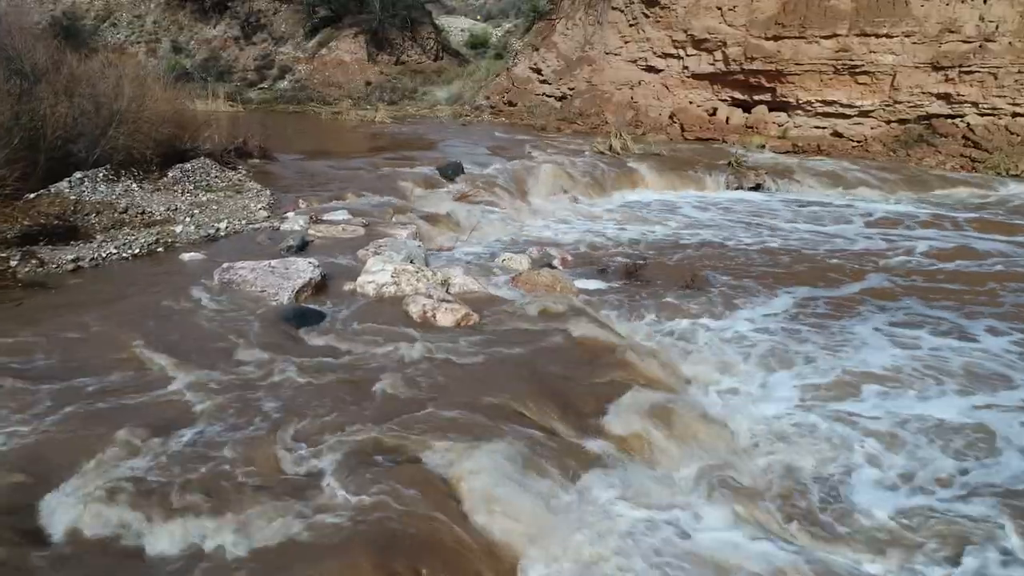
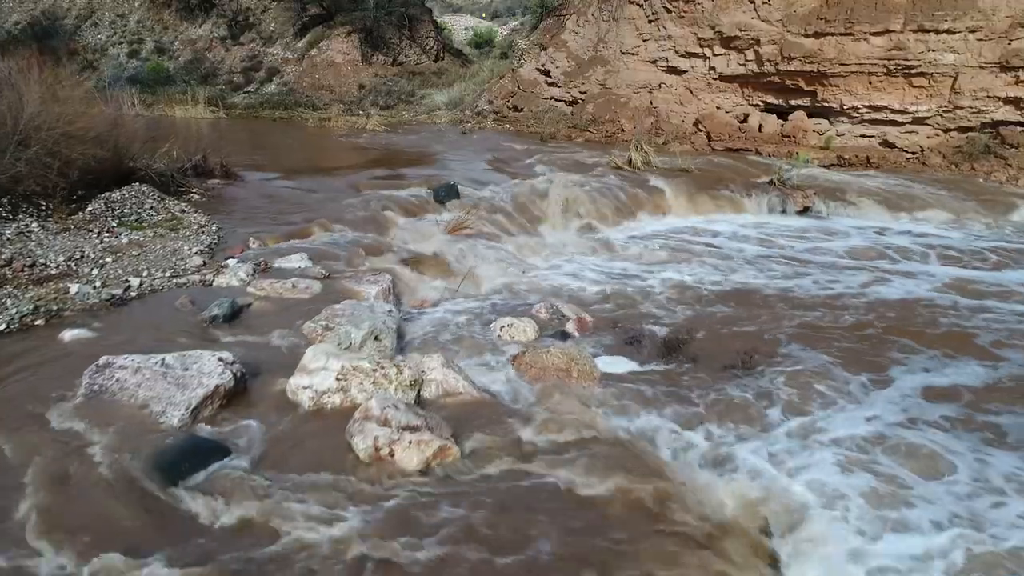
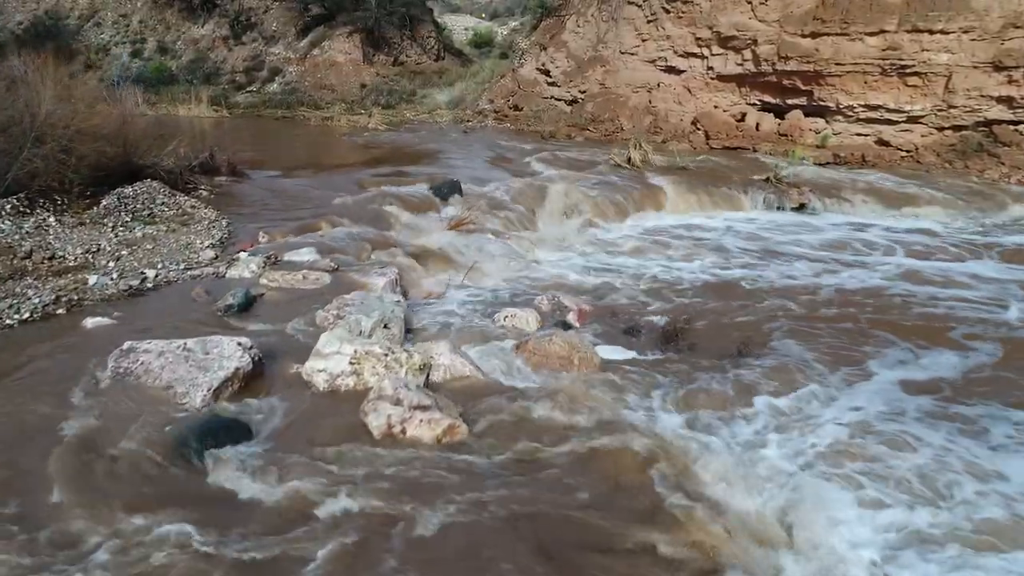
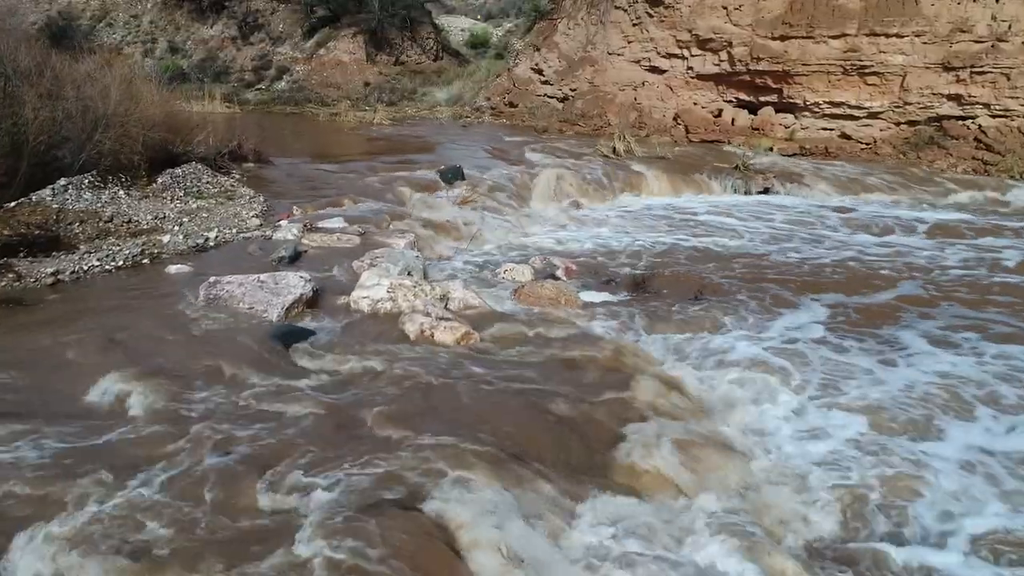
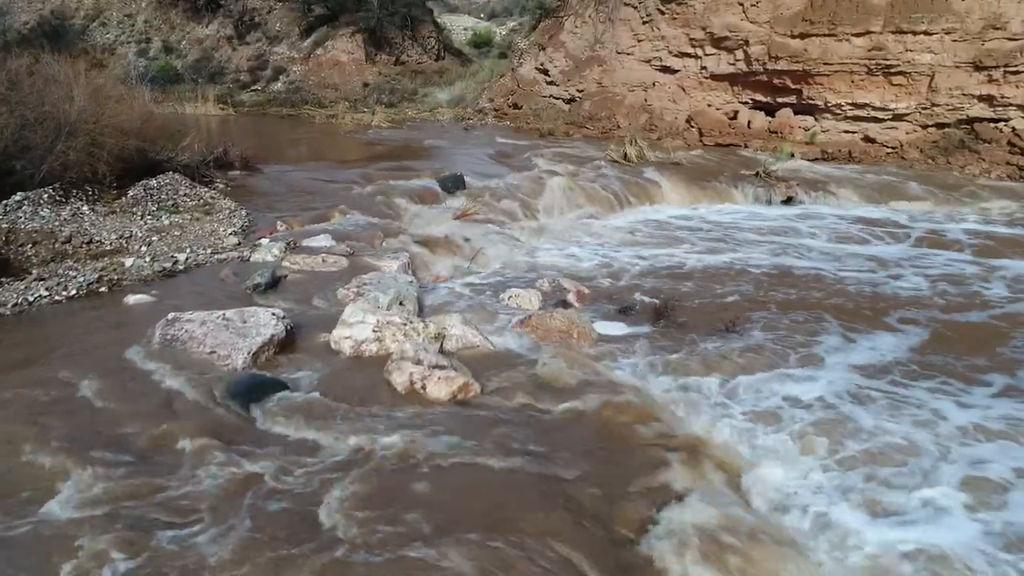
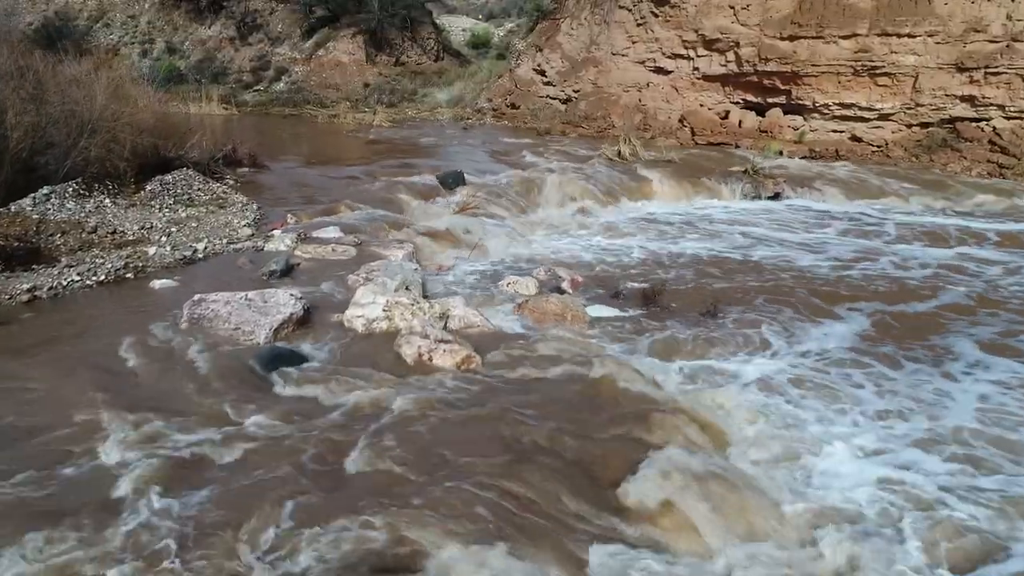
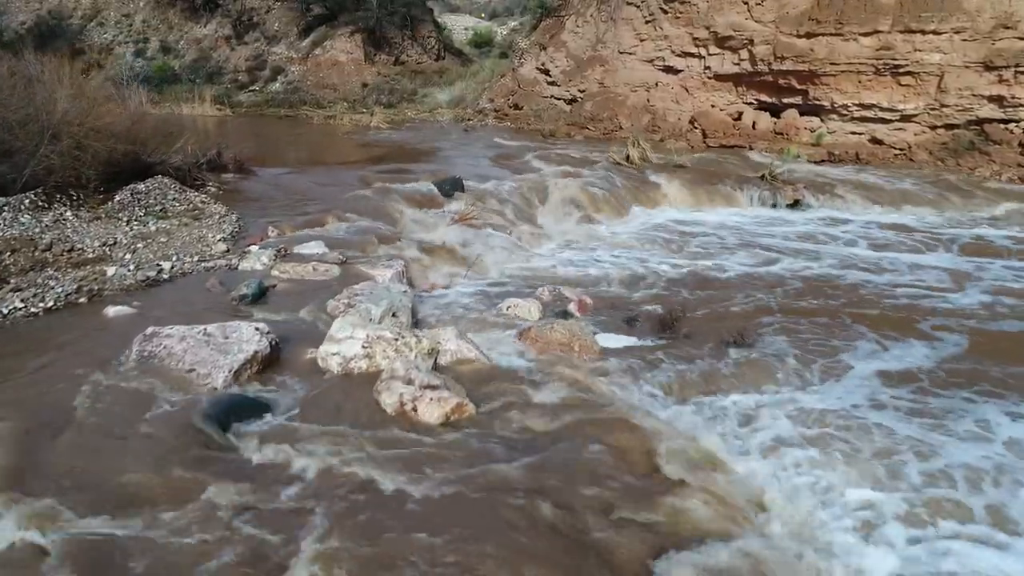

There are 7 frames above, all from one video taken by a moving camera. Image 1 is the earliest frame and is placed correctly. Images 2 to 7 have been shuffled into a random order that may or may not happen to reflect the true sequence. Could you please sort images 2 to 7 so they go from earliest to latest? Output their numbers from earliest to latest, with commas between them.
4, 6, 5, 7, 3, 2
